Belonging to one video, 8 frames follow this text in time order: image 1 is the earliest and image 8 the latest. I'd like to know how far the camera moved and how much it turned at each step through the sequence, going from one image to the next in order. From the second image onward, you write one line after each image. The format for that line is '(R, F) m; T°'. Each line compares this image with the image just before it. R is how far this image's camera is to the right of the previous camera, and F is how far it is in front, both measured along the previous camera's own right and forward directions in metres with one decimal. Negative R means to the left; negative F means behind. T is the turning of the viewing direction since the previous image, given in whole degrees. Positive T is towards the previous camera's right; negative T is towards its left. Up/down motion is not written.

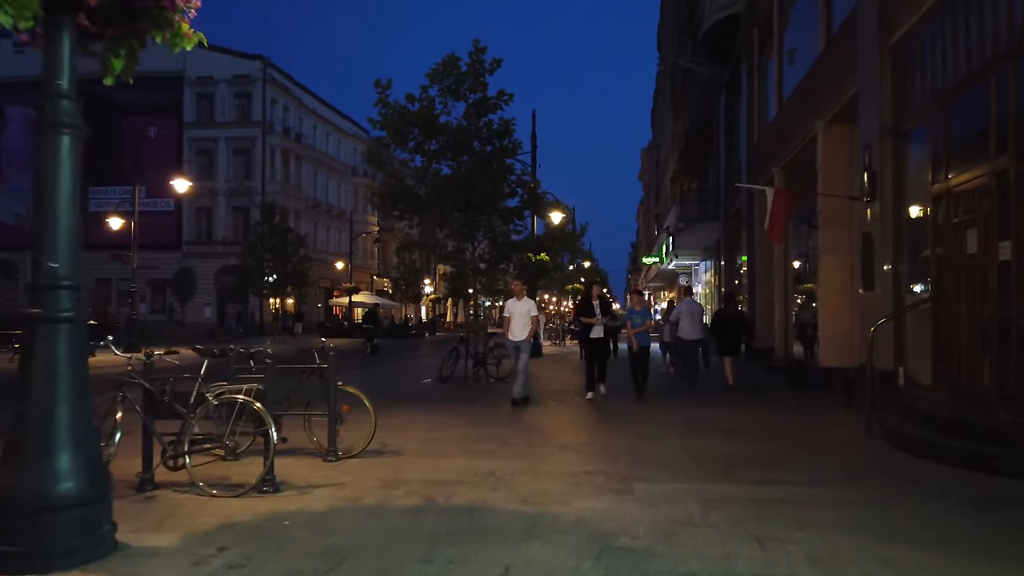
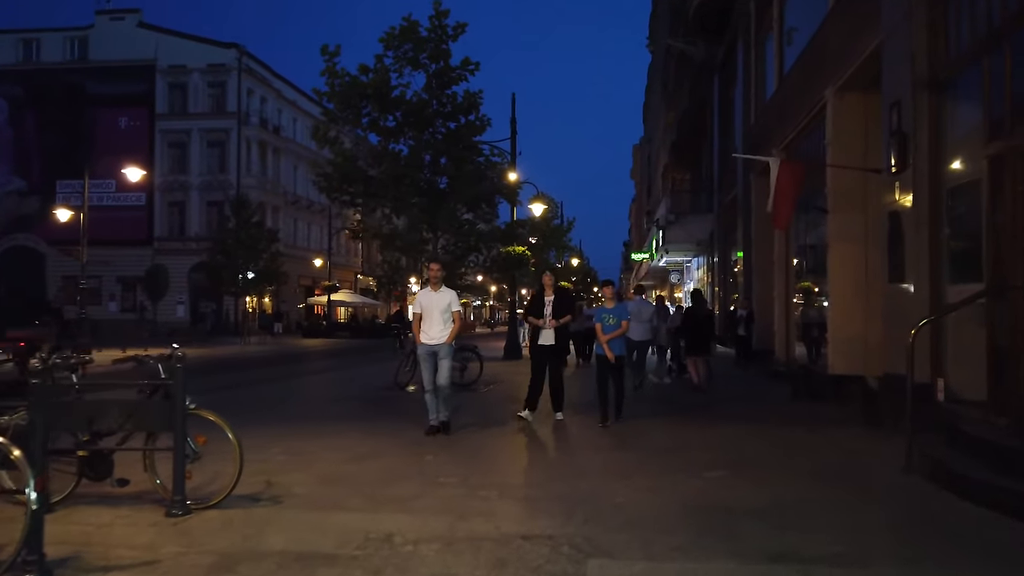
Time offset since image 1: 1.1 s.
(+0.6, +2.3) m; +1°
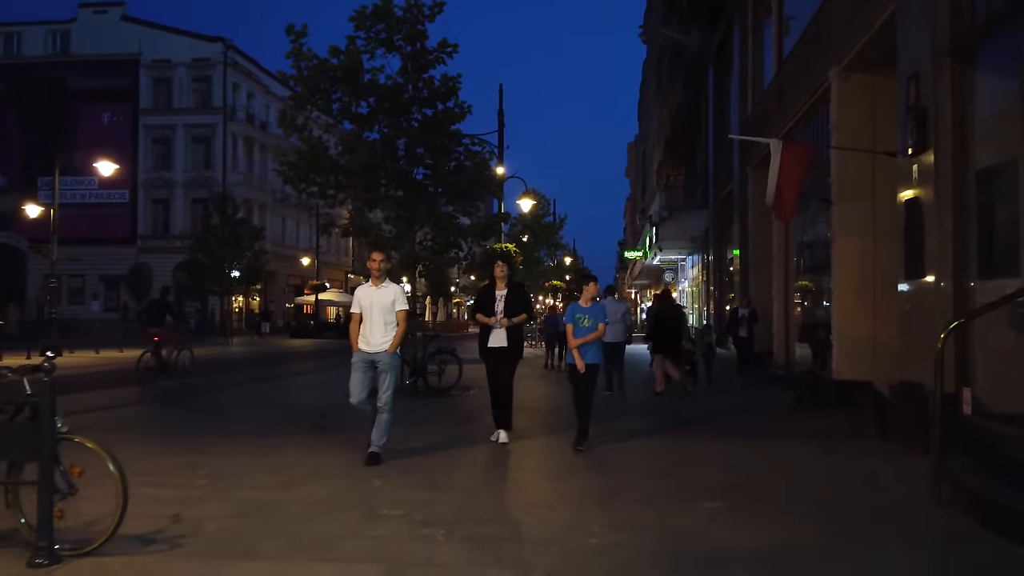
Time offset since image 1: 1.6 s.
(+0.3, +1.2) m; 0°
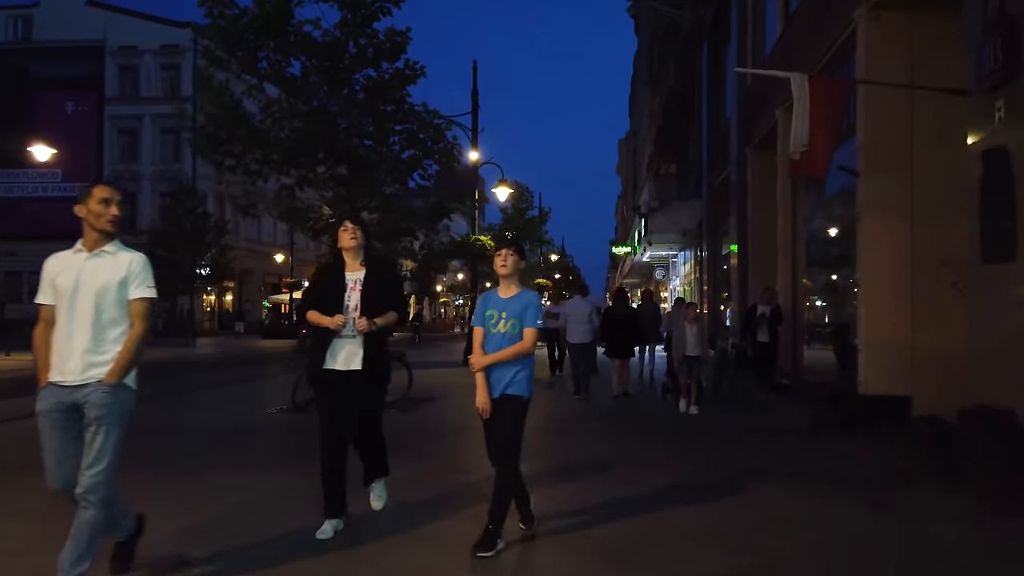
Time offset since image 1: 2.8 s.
(+0.6, +2.6) m; +1°
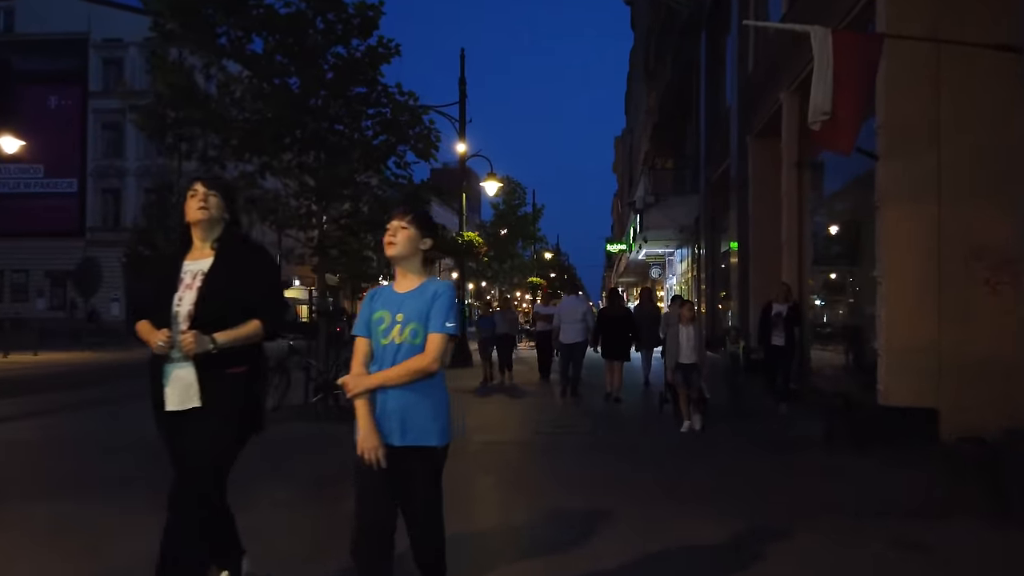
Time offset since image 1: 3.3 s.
(+0.2, +1.2) m; 0°
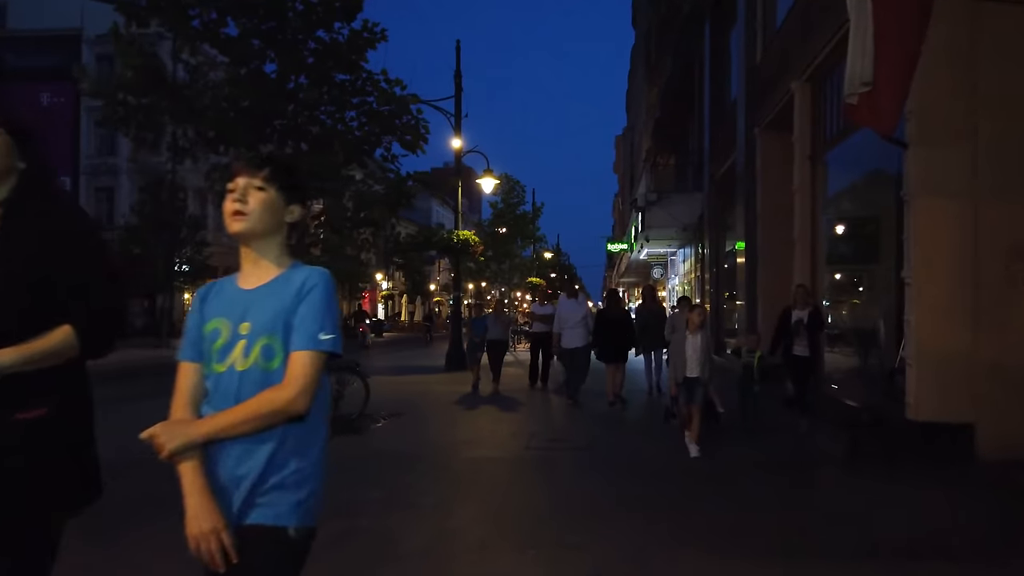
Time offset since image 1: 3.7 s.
(+0.1, +0.9) m; 0°
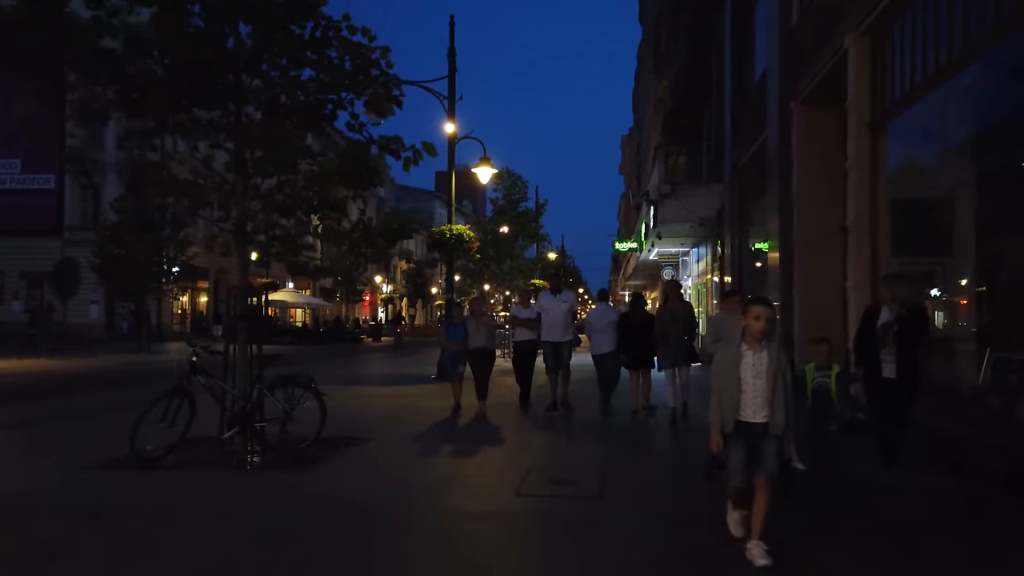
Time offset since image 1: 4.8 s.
(+0.2, +2.4) m; 0°
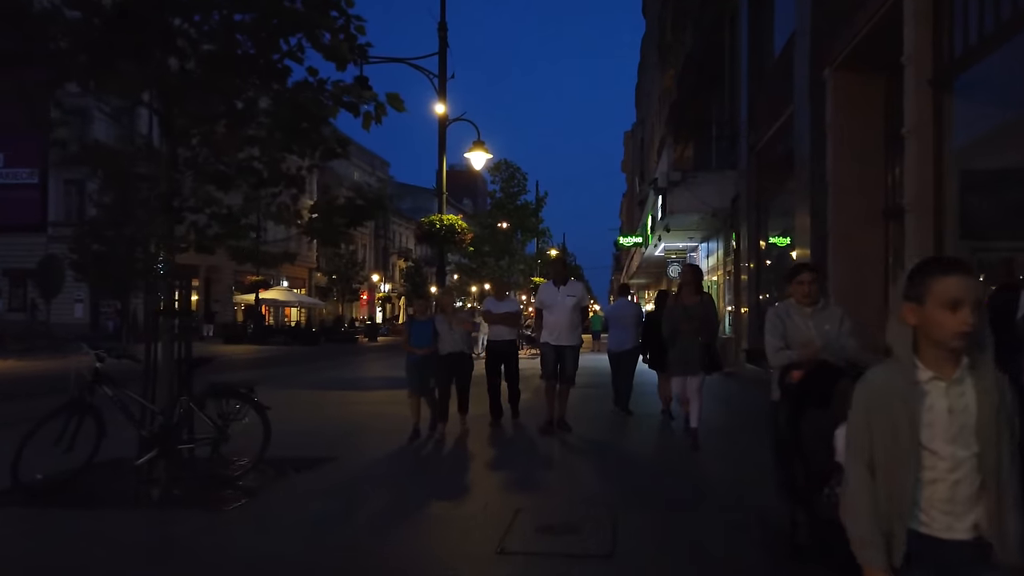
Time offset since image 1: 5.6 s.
(+0.1, +1.8) m; 0°
